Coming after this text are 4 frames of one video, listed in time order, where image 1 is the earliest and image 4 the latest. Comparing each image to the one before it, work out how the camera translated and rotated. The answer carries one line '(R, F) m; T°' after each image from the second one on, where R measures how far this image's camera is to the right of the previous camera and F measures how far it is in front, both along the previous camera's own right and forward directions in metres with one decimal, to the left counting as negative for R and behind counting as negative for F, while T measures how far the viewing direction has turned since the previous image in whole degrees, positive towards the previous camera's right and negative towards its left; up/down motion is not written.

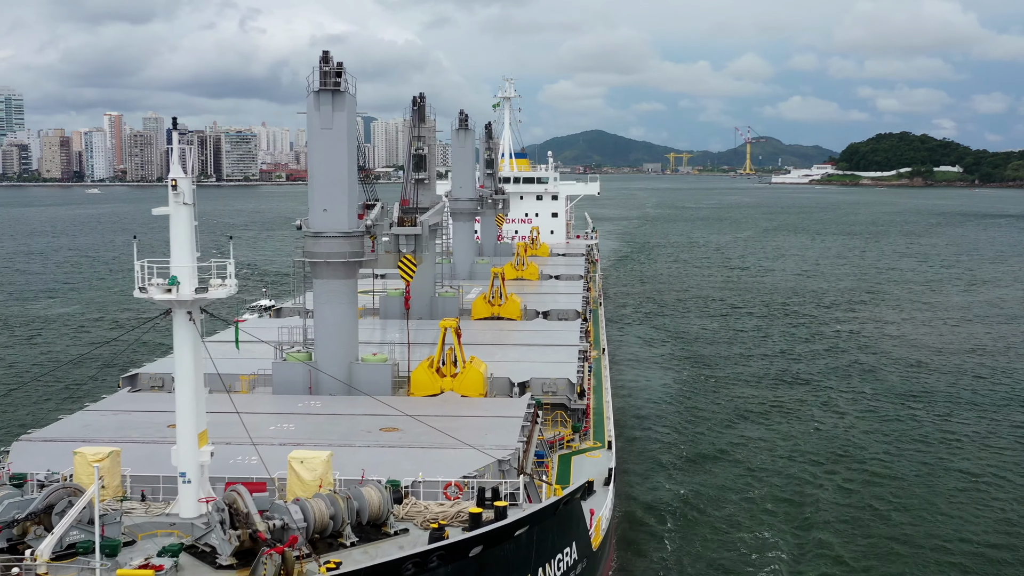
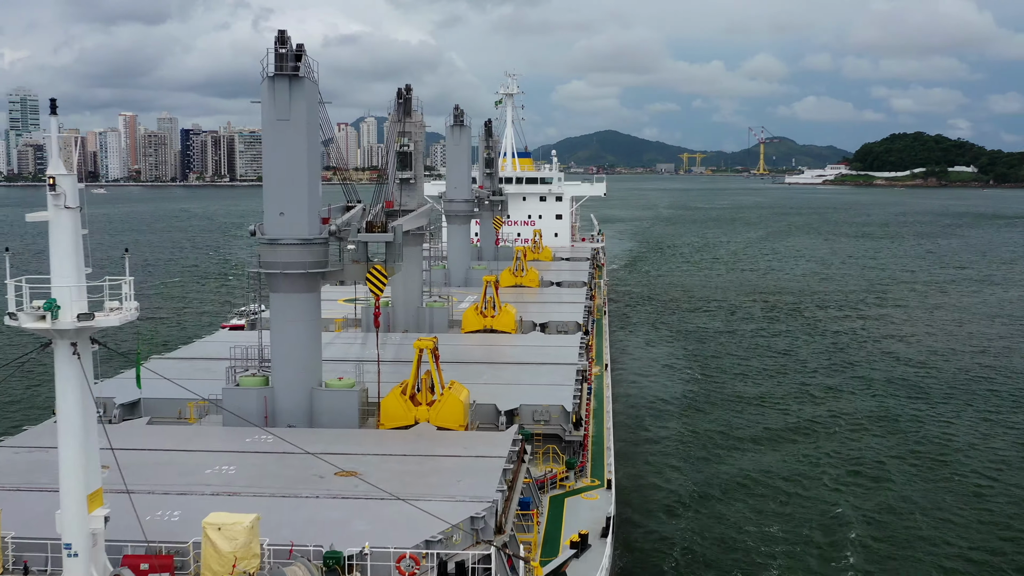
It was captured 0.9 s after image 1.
(+0.3, +2.0) m; -1°
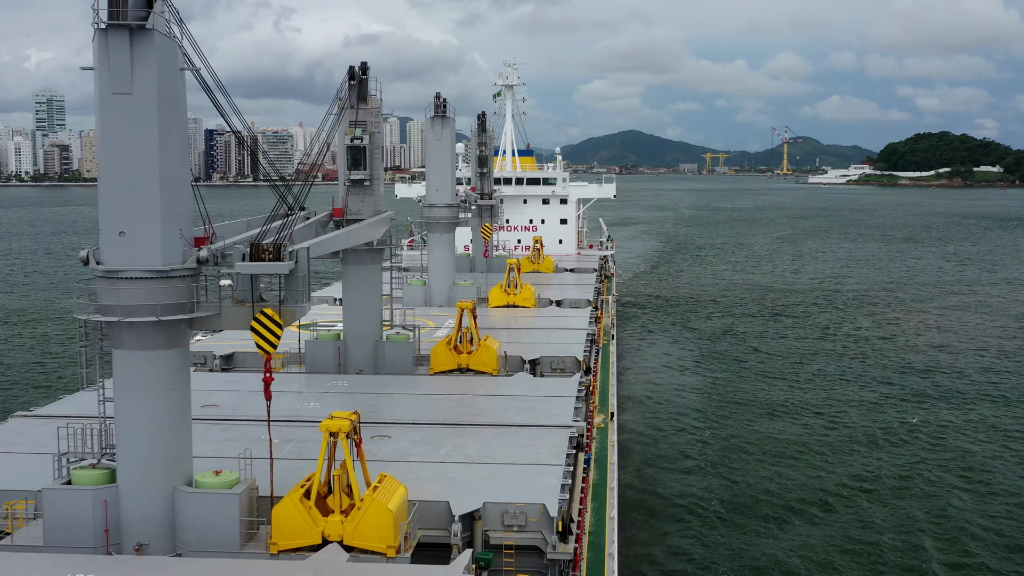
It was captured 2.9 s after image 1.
(+0.5, +4.3) m; -1°
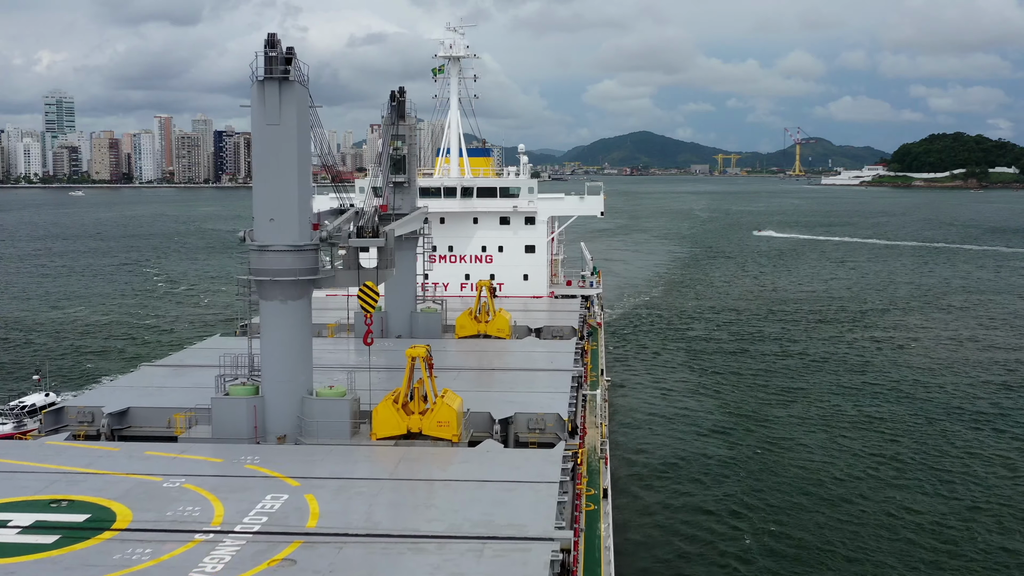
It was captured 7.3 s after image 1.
(+0.9, +11.2) m; 0°
